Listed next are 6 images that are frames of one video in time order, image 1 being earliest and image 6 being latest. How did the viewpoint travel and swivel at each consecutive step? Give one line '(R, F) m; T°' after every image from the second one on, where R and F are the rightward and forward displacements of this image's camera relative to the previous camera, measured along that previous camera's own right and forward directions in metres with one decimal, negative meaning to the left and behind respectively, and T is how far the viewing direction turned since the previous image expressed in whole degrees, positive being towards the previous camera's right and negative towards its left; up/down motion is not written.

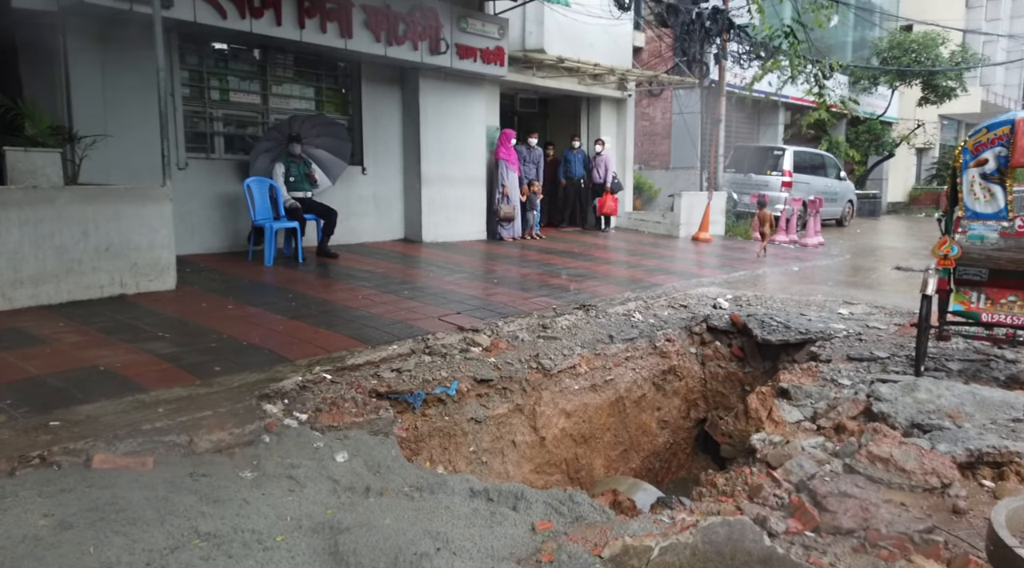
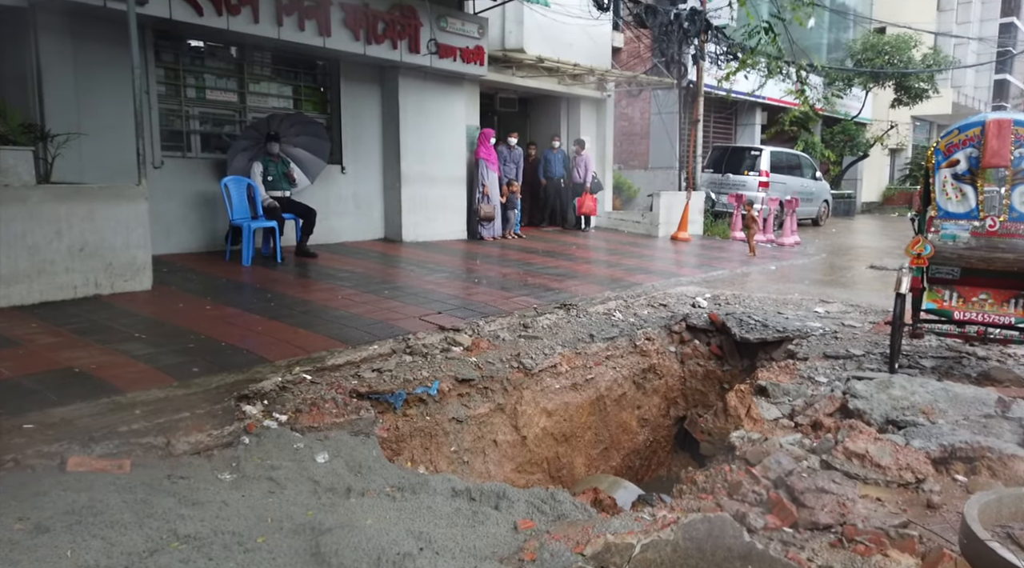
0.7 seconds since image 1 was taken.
(0.0, 0.0) m; +1°
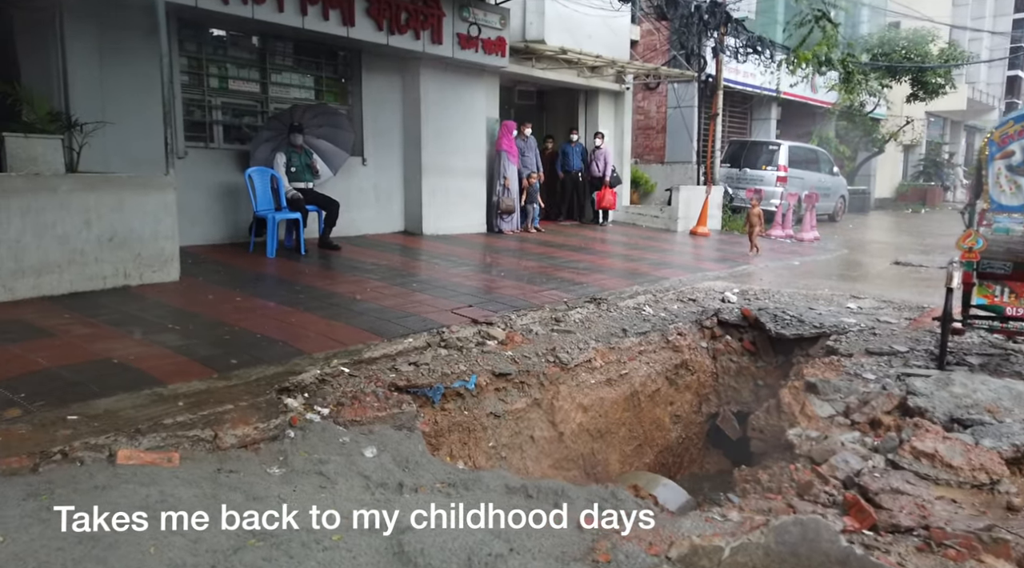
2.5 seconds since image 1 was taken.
(-0.2, +0.1) m; 0°
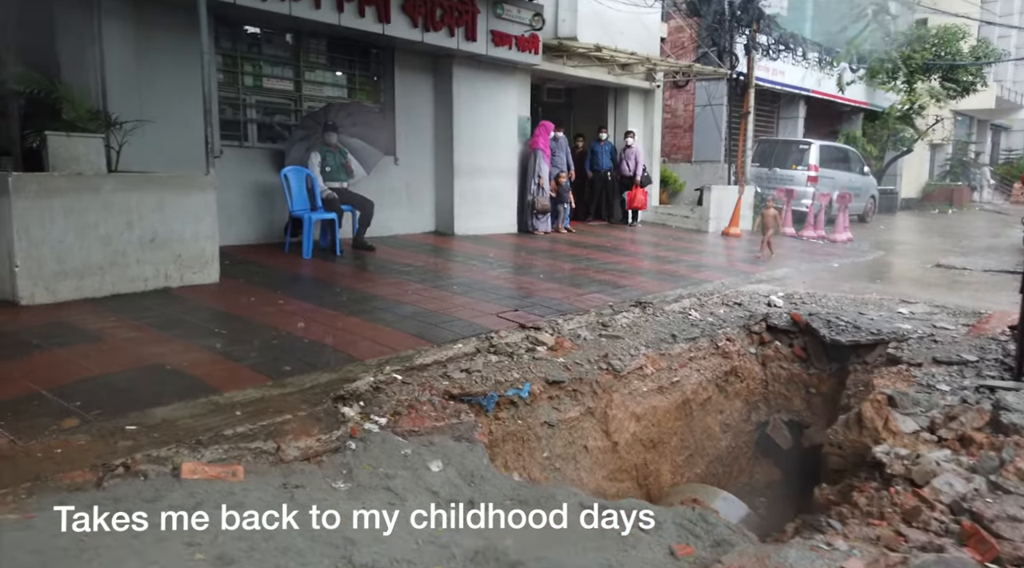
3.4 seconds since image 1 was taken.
(-0.3, +0.1) m; -1°
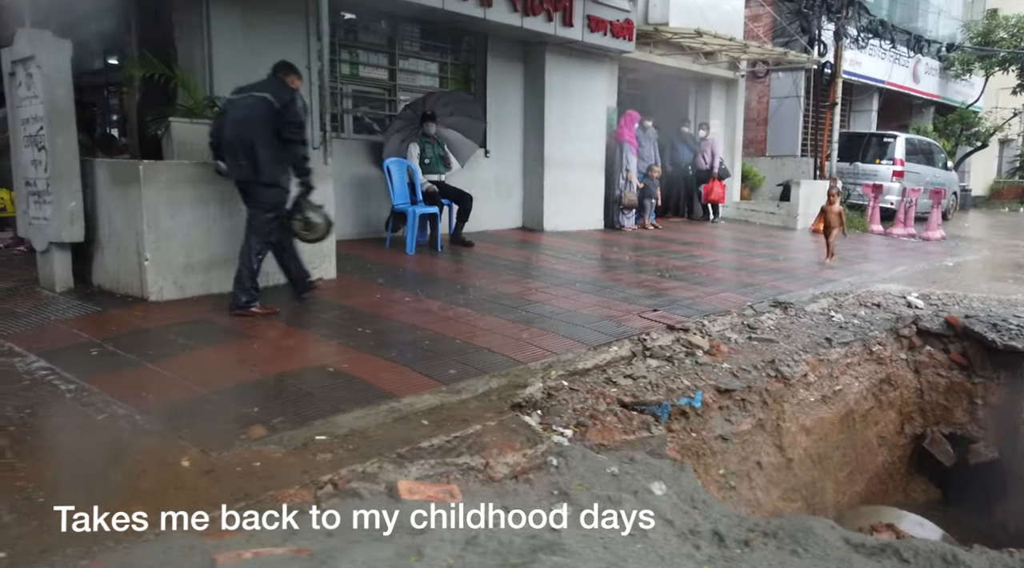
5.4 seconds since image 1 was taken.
(-0.8, +0.4) m; -2°
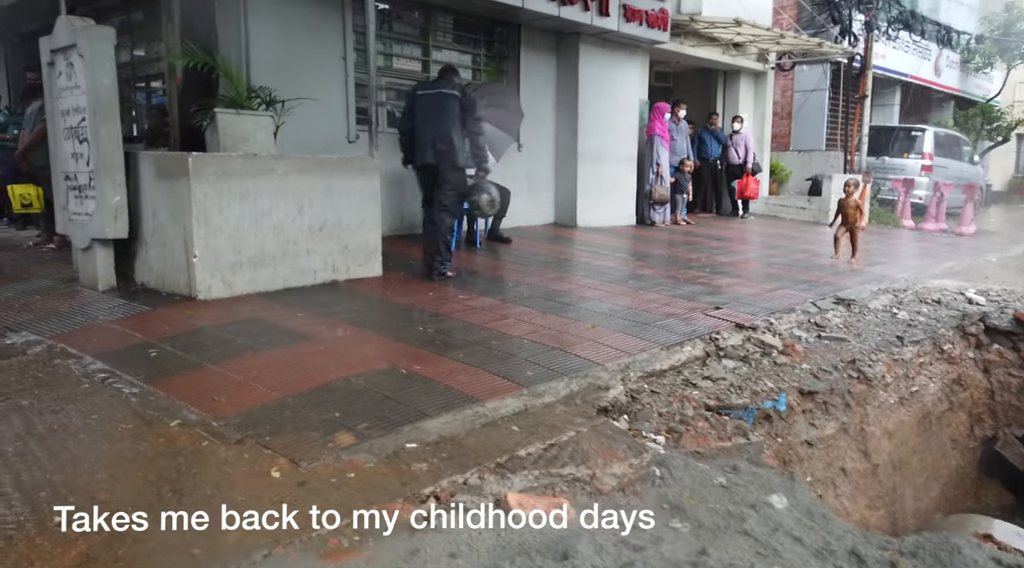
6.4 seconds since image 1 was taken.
(-0.4, +0.2) m; 0°
